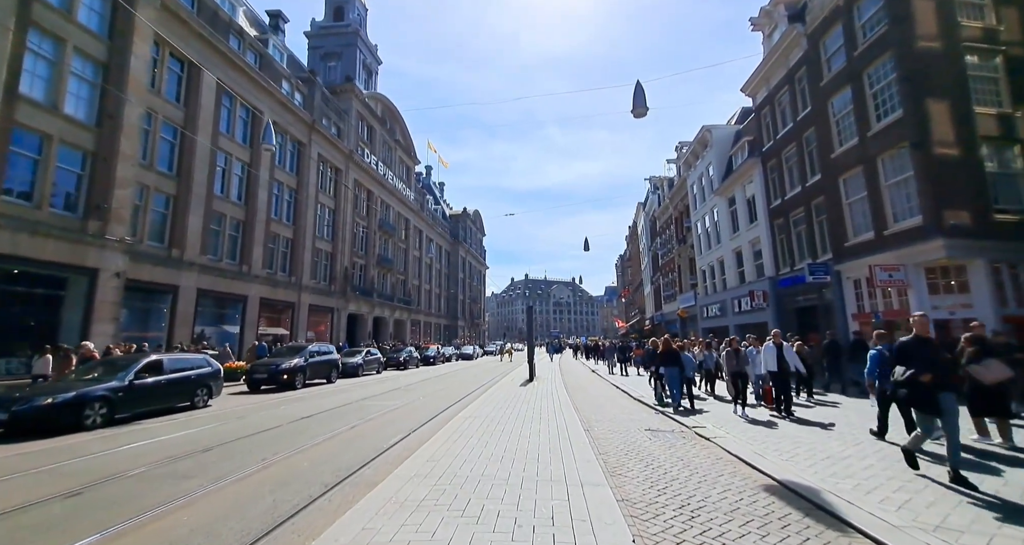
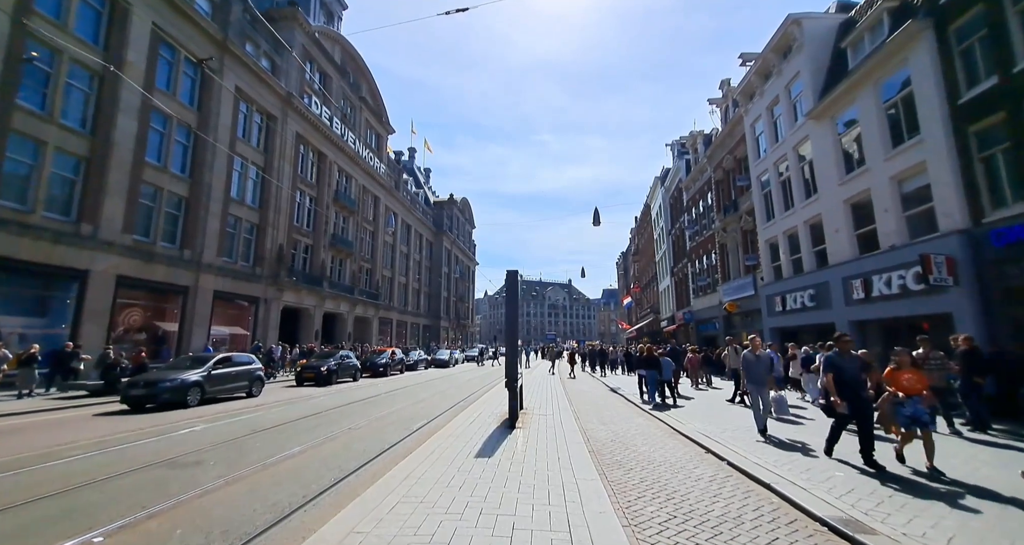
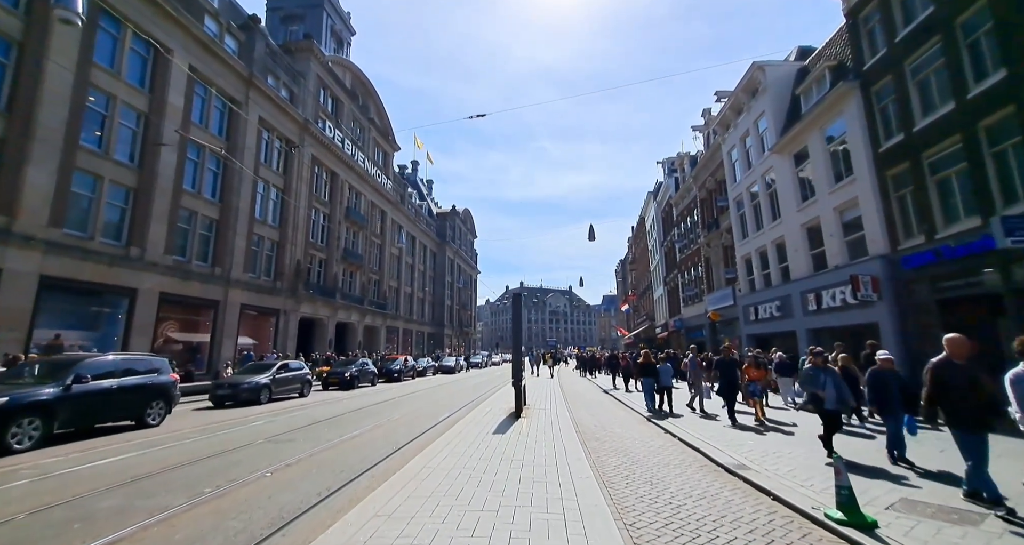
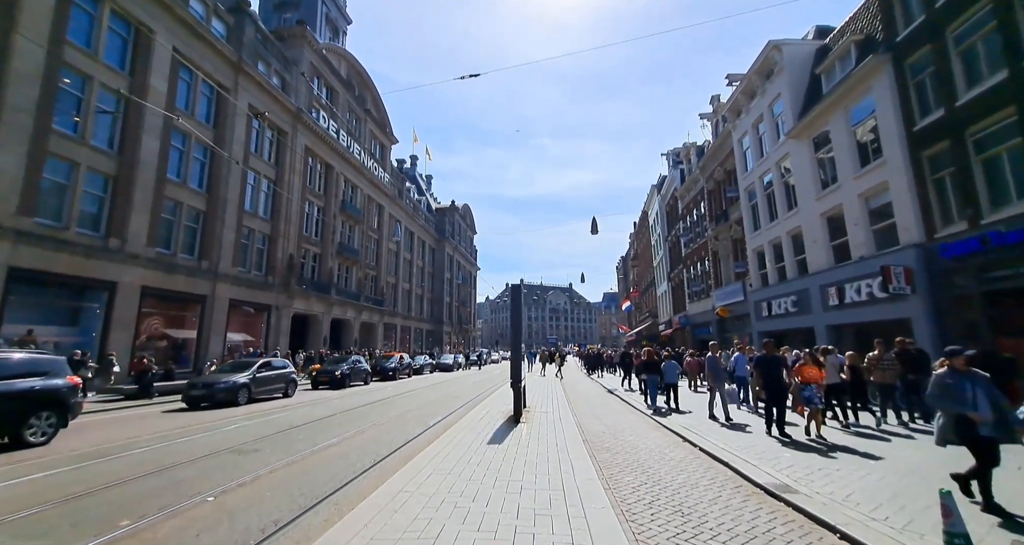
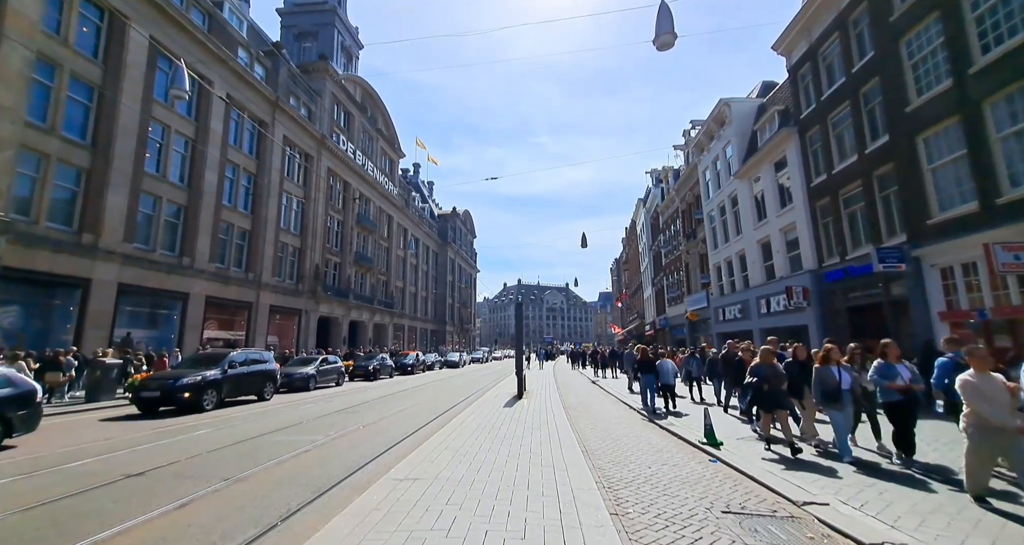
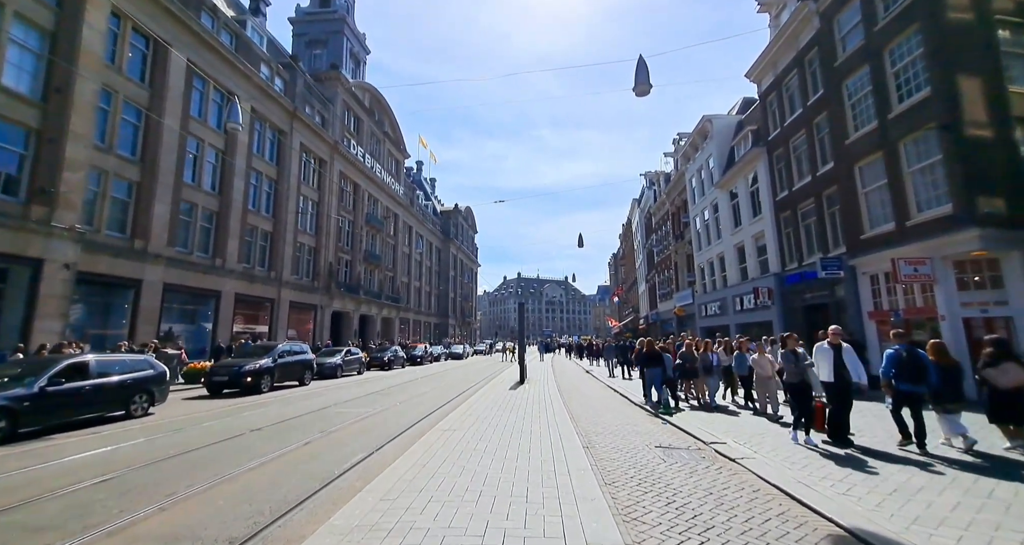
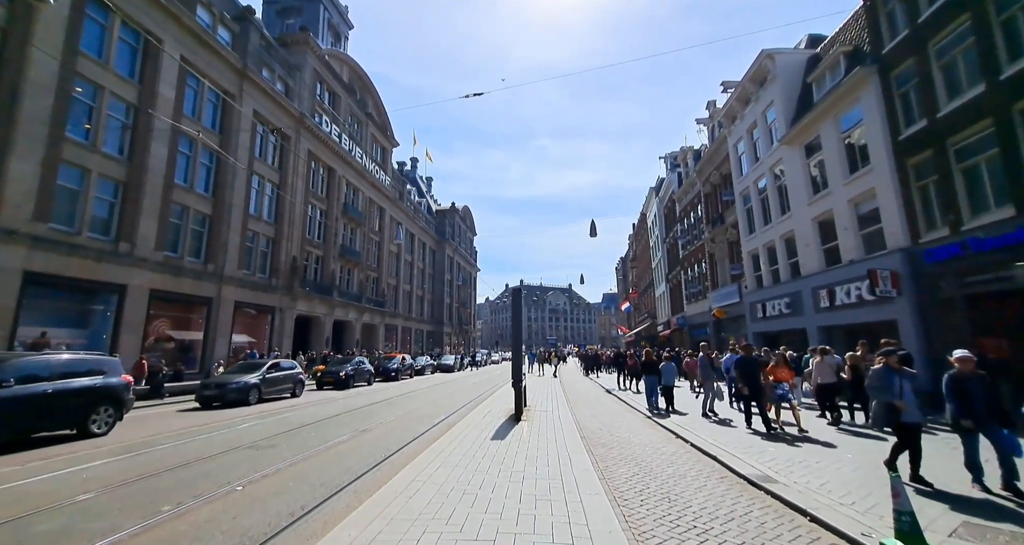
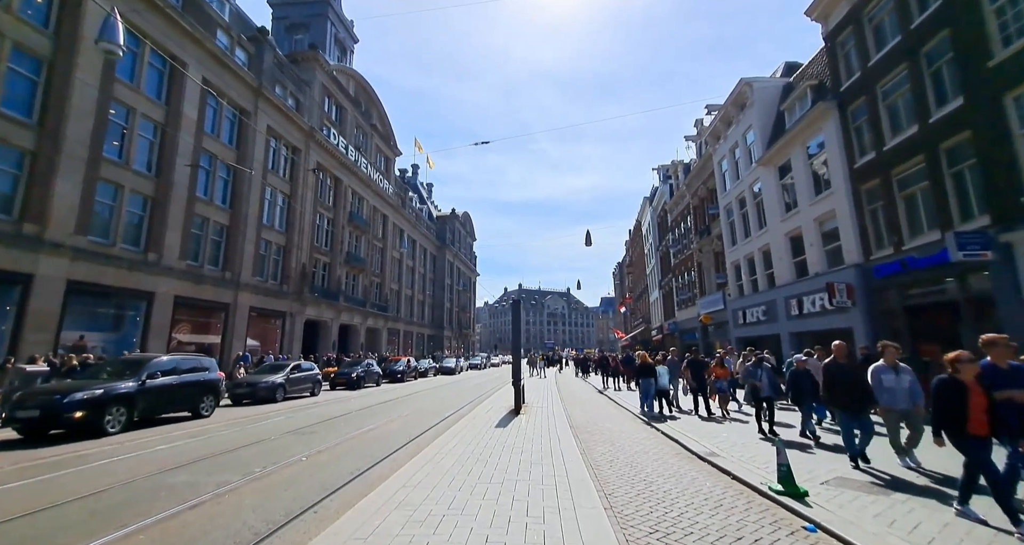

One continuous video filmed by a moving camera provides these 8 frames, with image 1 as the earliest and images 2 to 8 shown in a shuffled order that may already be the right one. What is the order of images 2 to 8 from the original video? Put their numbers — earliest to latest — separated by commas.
6, 5, 8, 3, 7, 4, 2
